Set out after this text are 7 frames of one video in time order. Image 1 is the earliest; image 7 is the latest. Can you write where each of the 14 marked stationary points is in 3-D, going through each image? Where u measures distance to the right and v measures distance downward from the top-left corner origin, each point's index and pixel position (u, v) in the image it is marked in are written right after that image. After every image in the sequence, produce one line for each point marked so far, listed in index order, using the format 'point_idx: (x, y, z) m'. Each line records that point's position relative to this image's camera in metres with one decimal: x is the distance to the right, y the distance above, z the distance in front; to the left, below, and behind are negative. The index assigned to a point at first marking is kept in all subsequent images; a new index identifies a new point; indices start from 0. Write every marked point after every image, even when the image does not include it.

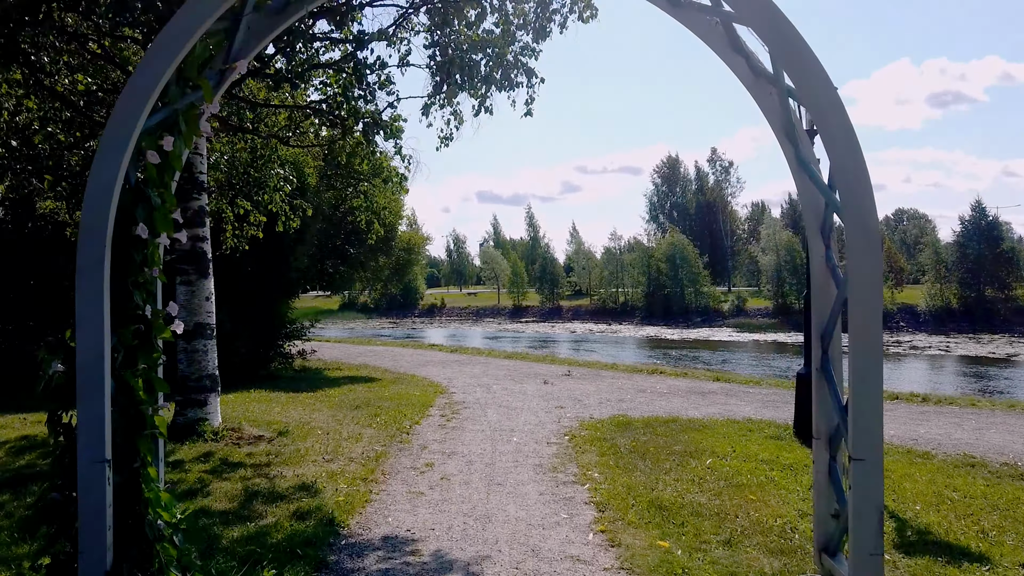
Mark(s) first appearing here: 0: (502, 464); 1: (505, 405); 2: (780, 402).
0: (-0.1, -2.1, +9.0) m
1: (-0.1, -2.2, +14.1) m
2: (+5.1, -2.2, +14.7) m
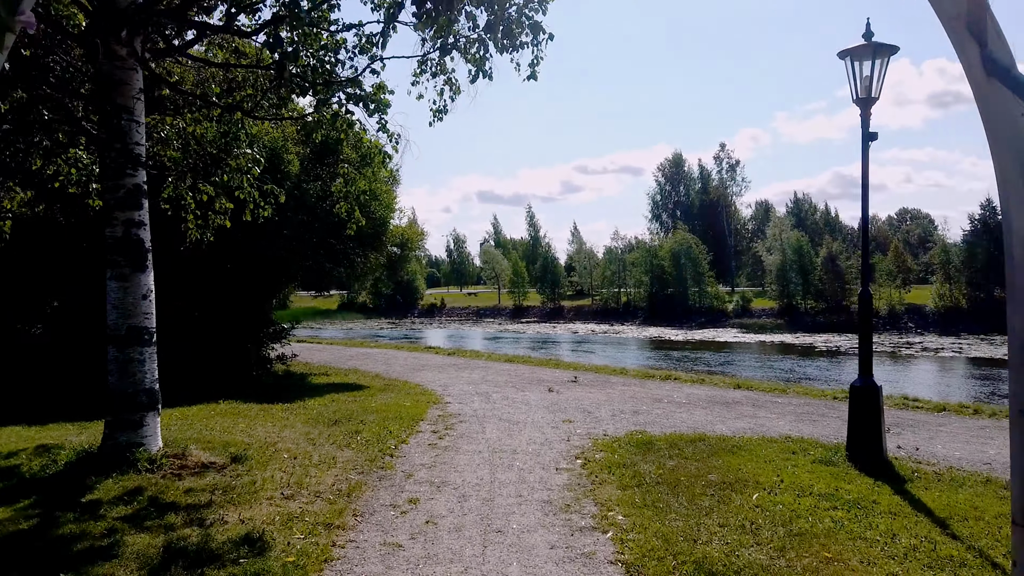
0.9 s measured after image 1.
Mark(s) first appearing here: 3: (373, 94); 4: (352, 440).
0: (-0.1, -2.0, +7.4) m
1: (-0.1, -2.1, +12.4) m
2: (+5.2, -2.2, +13.1) m
3: (-1.9, +2.6, +10.5) m
4: (-2.2, -2.0, +10.3) m
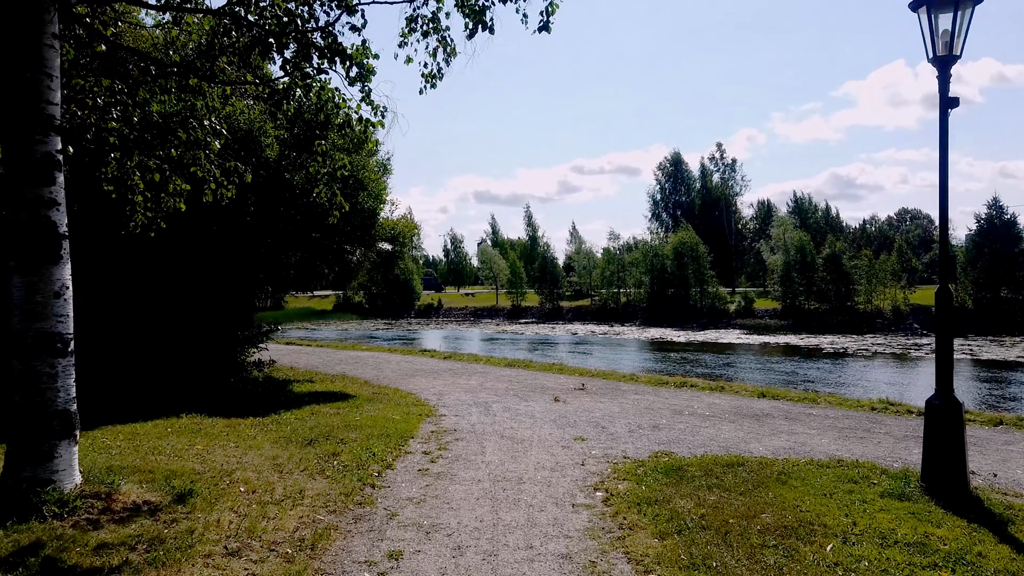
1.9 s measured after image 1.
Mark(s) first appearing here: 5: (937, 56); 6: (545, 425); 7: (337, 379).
0: (0.0, -2.0, +5.8) m
1: (-0.1, -2.1, +10.8) m
2: (+5.2, -2.2, +11.5) m
3: (-1.8, +2.7, +8.9) m
4: (-2.1, -2.0, +8.7) m
5: (+4.3, +2.3, +7.8) m
6: (+0.5, -2.1, +11.8) m
7: (-4.3, -2.3, +19.1) m
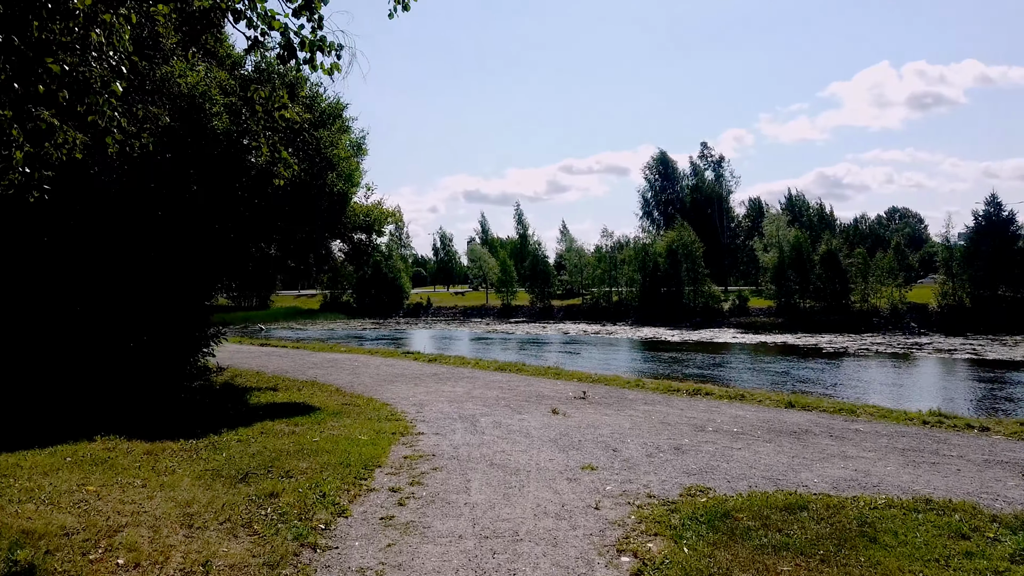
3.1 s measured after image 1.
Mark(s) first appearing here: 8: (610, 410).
0: (-0.1, -1.9, +3.6) m
1: (-0.2, -2.0, +8.7) m
2: (+5.1, -2.1, +9.4) m
3: (-1.9, +2.8, +6.7) m
4: (-2.2, -1.9, +6.5) m
5: (+4.2, +2.4, +5.7) m
6: (+0.4, -2.0, +9.7) m
7: (-4.5, -2.2, +17.0) m
8: (+1.7, -2.1, +13.1) m
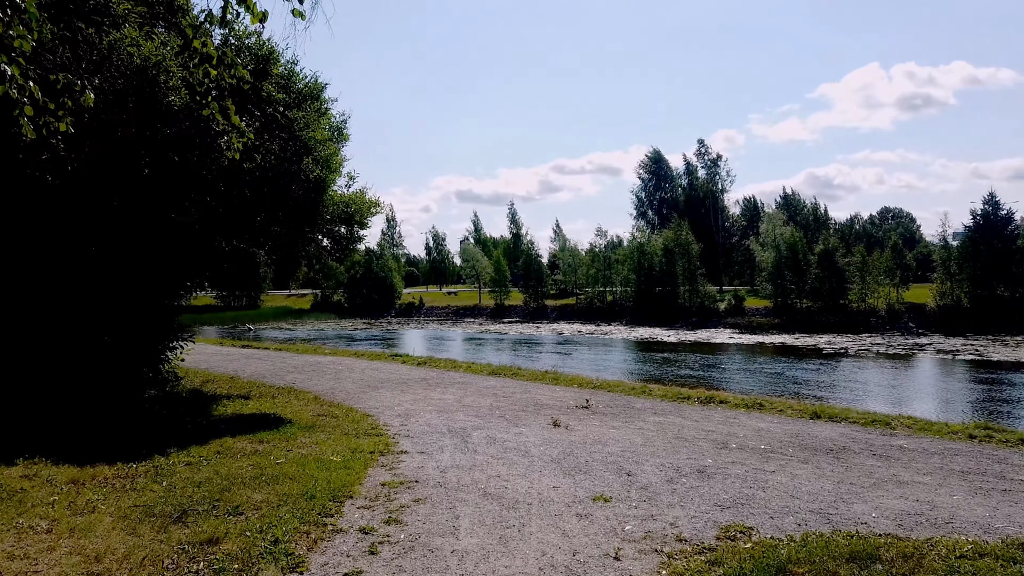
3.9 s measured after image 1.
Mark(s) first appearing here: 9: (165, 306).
0: (0.0, -1.9, +2.2) m
1: (-0.2, -2.0, +7.3) m
2: (+5.1, -2.0, +8.1) m
3: (-1.9, +2.8, +5.3) m
4: (-2.2, -1.9, +5.1) m
5: (+4.3, +2.5, +4.3) m
6: (+0.4, -2.0, +8.3) m
7: (-4.7, -2.1, +15.5) m
8: (+1.6, -2.1, +11.7) m
9: (-5.3, -0.3, +12.0) m
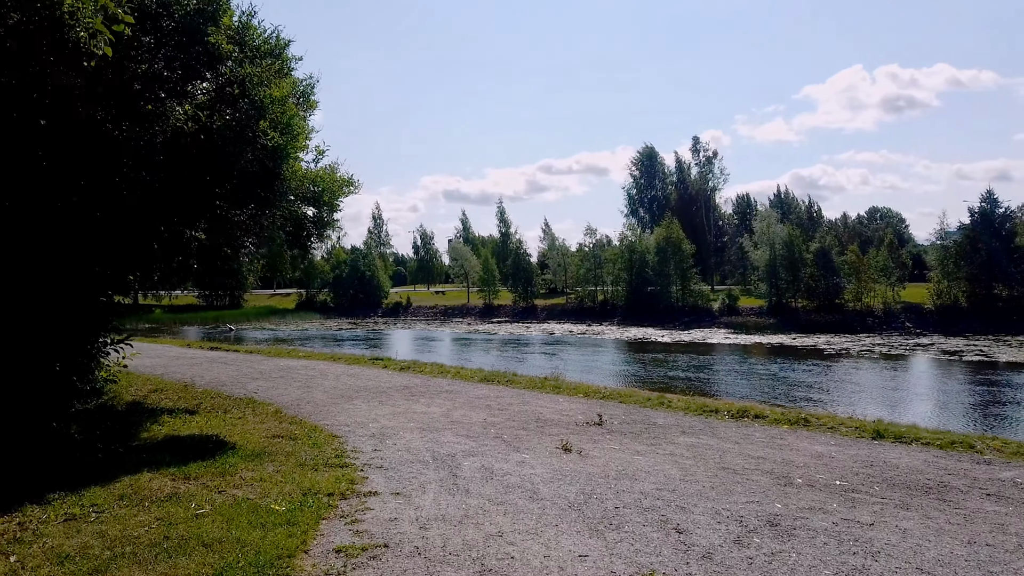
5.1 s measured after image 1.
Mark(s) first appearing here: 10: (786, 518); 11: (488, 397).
0: (+0.1, -1.8, 0.0) m
1: (-0.1, -1.9, +5.1) m
2: (+5.1, -1.9, +5.9) m
3: (-1.8, +2.9, +3.0) m
4: (-2.1, -1.8, +2.8) m
5: (+4.4, +2.6, +2.2) m
6: (+0.4, -1.9, +6.0) m
7: (-4.7, -2.0, +13.2) m
8: (+1.6, -2.0, +9.5) m
9: (-5.3, -0.2, +9.7) m
10: (+2.3, -1.9, +6.4) m
11: (-0.4, -2.0, +14.5) m
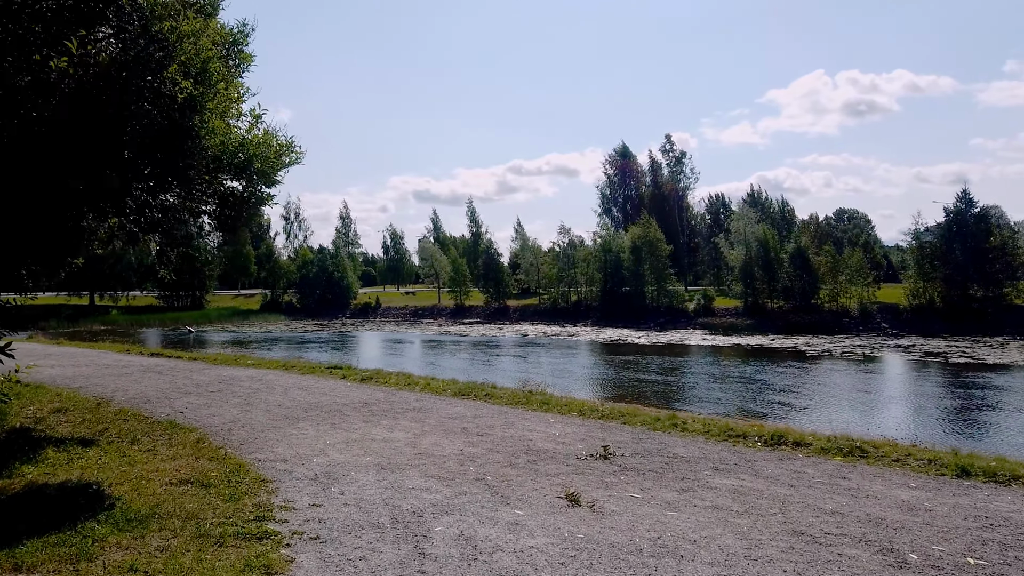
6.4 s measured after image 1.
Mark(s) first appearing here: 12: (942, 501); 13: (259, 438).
0: (+0.4, -1.7, -2.4) m
1: (-0.1, -1.8, +2.6) m
2: (+5.2, -1.9, +3.7) m
3: (-1.7, +2.9, +0.5) m
4: (-1.9, -1.7, +0.3) m
5: (+4.5, +2.6, -0.1) m
6: (+0.4, -1.8, +3.6) m
7: (-5.0, -2.0, +10.6) m
8: (+1.5, -1.9, +7.1) m
9: (-5.5, -0.1, +7.1) m
10: (+2.3, -1.9, +4.1) m
11: (-0.8, -2.0, +12.1) m
12: (+3.9, -1.9, +7.0) m
13: (-3.4, -2.0, +10.3) m
